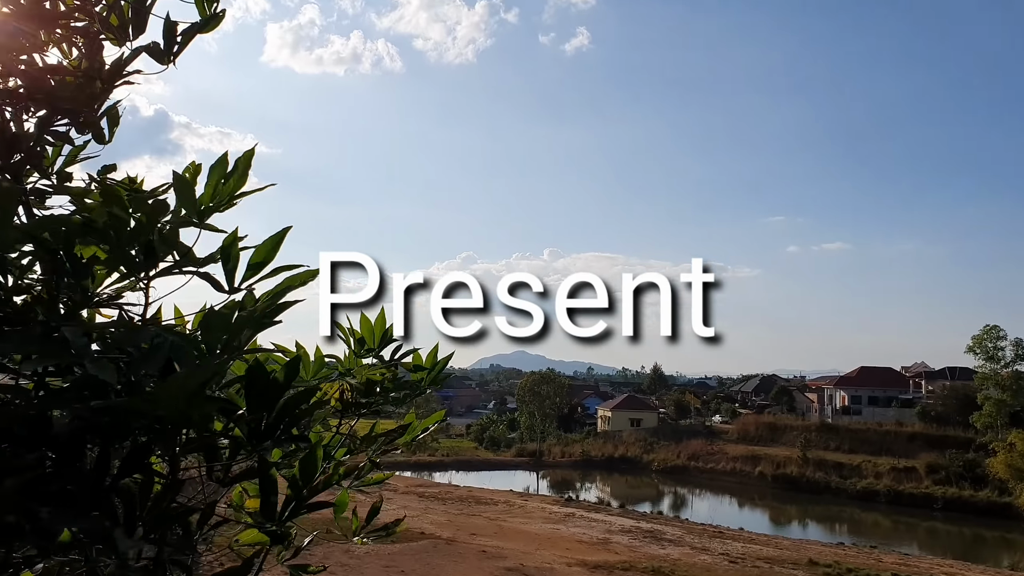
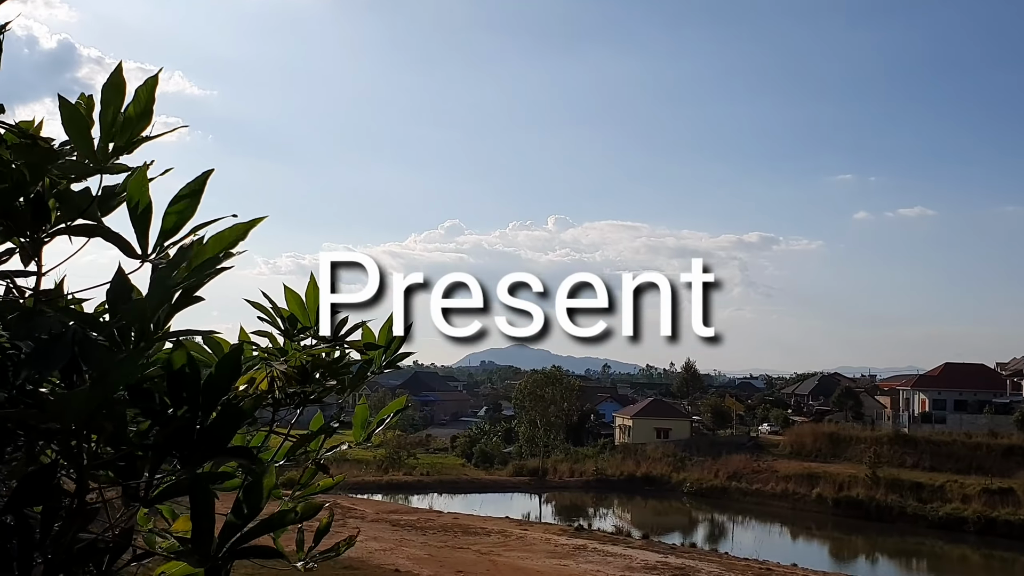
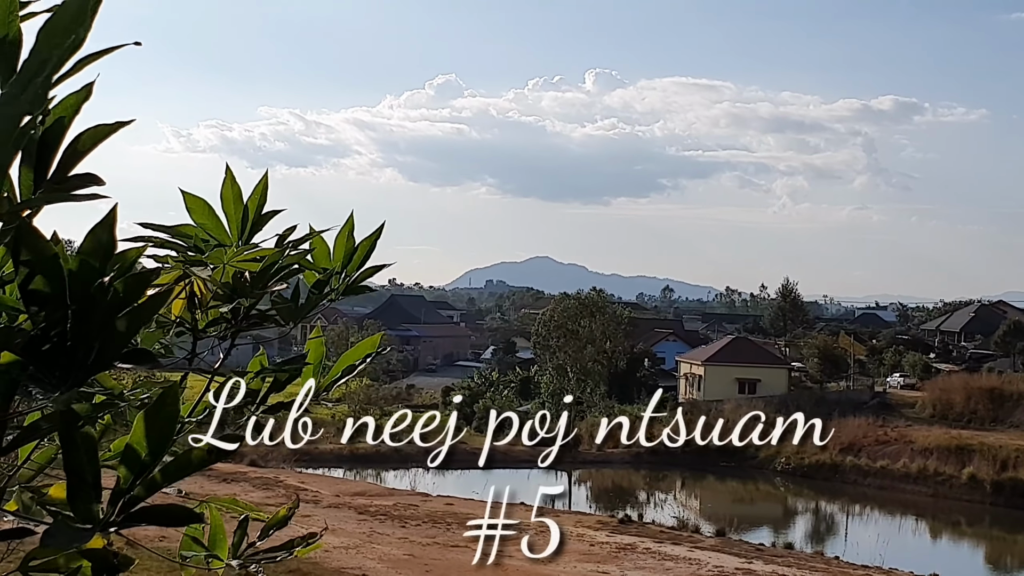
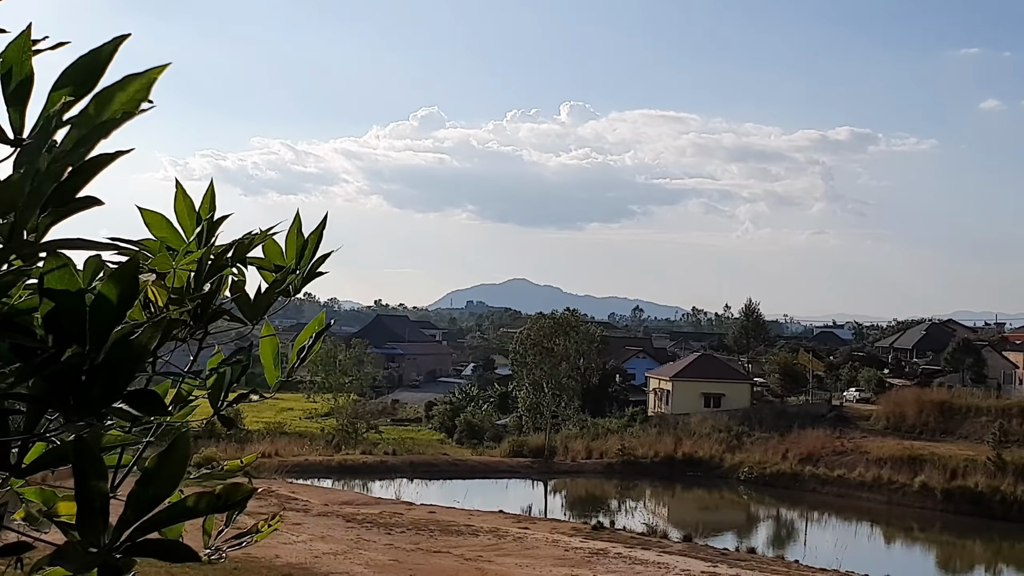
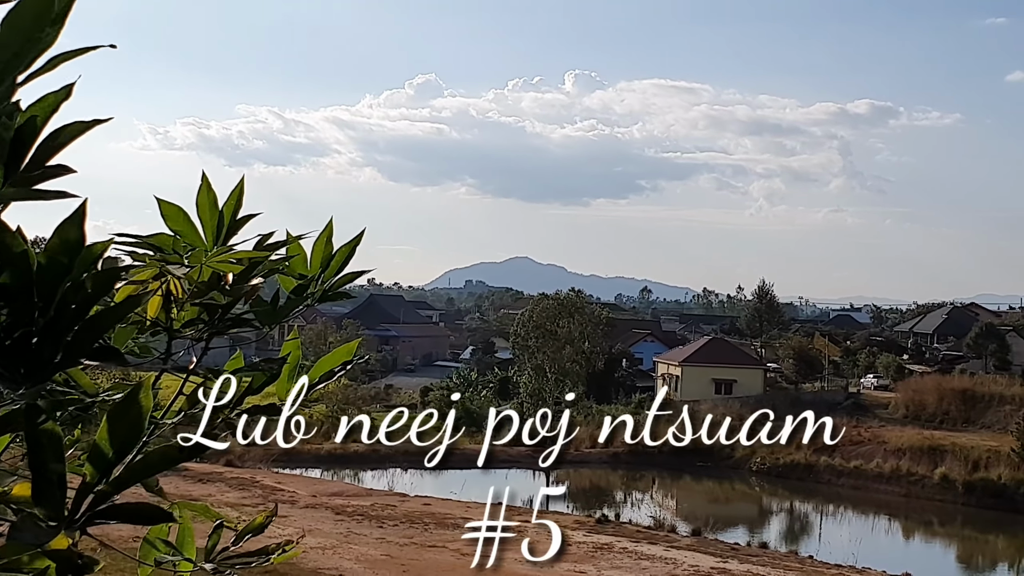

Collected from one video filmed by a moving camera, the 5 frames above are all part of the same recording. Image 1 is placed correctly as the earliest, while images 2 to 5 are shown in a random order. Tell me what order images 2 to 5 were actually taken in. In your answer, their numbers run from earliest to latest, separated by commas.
2, 4, 3, 5
